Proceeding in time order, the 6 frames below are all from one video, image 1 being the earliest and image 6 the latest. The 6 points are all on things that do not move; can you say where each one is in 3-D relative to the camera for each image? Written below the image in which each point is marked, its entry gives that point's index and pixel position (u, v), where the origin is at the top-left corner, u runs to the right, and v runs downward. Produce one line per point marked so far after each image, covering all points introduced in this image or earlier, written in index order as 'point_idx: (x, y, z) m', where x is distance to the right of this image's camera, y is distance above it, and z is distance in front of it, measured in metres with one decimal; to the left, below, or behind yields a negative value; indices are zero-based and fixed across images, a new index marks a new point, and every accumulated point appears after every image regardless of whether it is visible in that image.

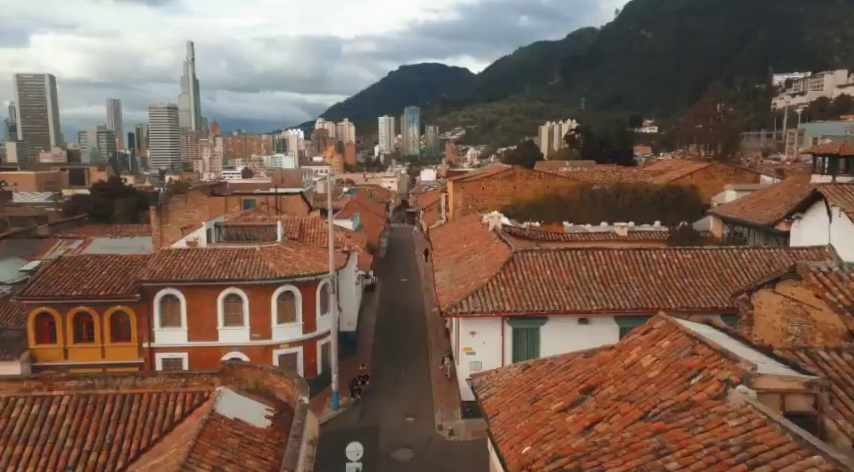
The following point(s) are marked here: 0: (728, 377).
0: (+4.5, -2.1, +9.9) m
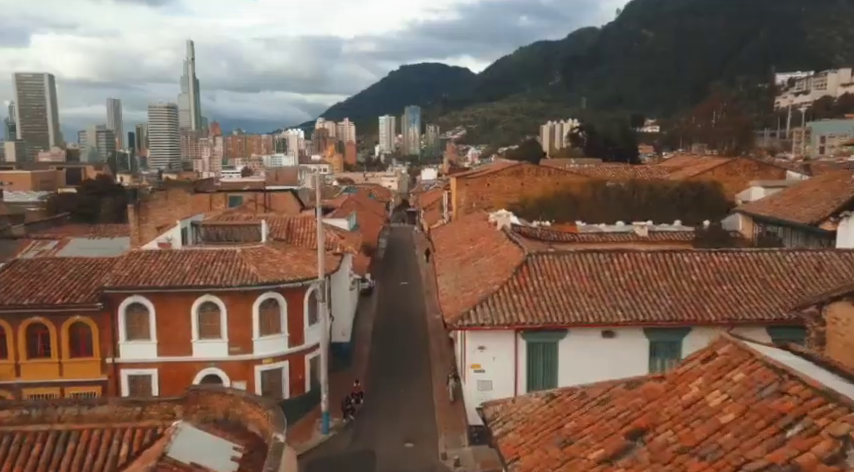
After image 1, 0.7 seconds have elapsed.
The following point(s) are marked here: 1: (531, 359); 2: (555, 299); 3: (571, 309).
0: (+4.6, -2.1, +7.2) m
1: (+3.0, -3.6, +18.8) m
2: (+3.7, -1.8, +19.0) m
3: (+4.1, -2.1, +18.6) m
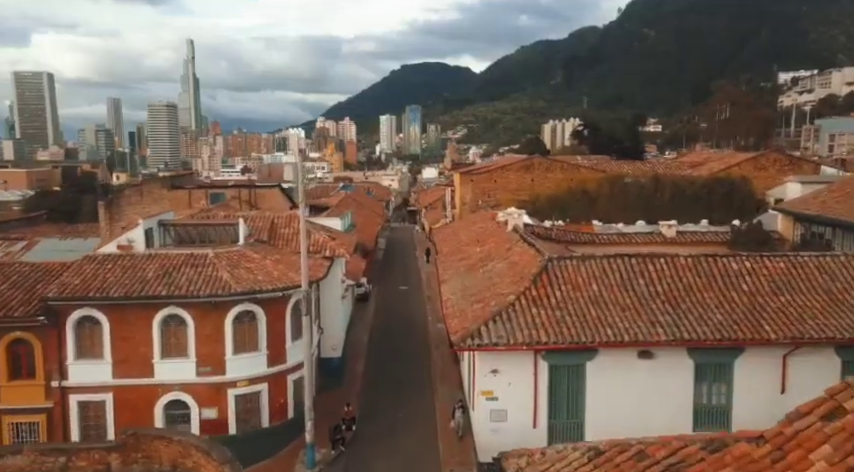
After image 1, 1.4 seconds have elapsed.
0: (+4.6, -2.2, +4.2) m
1: (+3.0, -3.6, +15.8) m
2: (+3.8, -1.9, +16.0) m
3: (+4.2, -2.1, +15.6) m
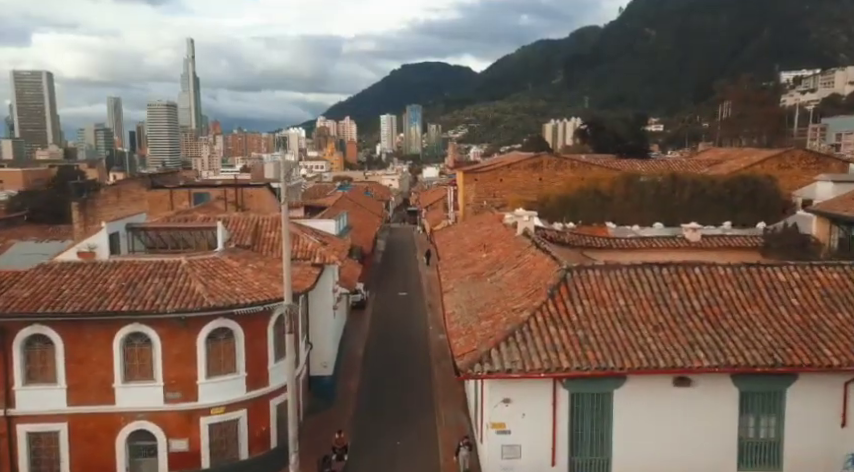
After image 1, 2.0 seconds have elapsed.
0: (+4.6, -2.3, +1.9) m
1: (+3.0, -3.7, +13.6) m
2: (+3.8, -2.0, +13.7) m
3: (+4.2, -2.3, +13.3) m
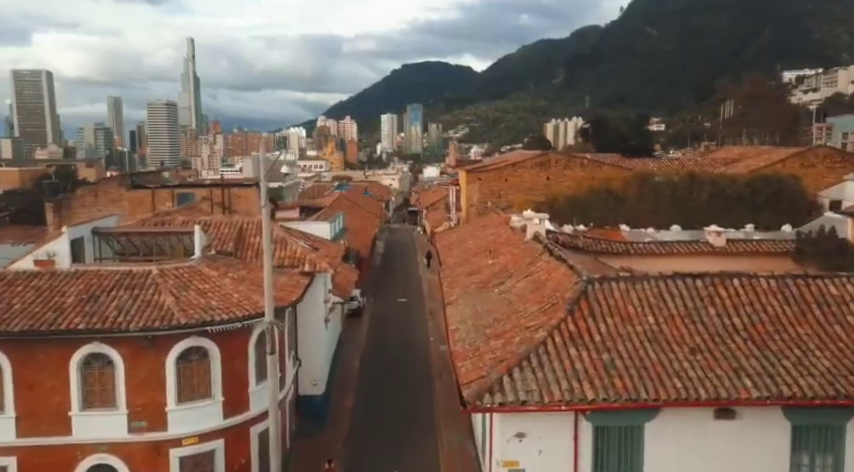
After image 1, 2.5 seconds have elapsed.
0: (+4.6, -2.5, +0.1) m
1: (+3.1, -3.9, +11.7) m
2: (+3.8, -2.2, +11.9) m
3: (+4.2, -2.4, +11.5) m
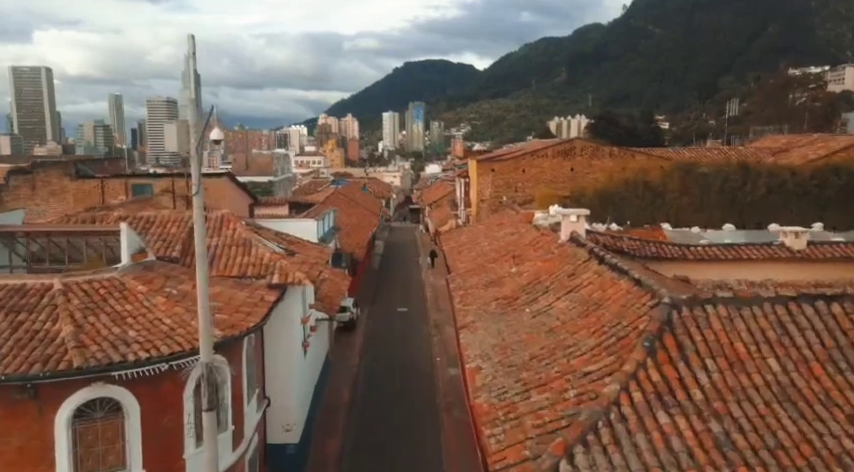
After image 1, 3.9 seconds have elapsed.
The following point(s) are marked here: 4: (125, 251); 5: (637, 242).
0: (+4.7, -2.6, -4.2) m
1: (+3.2, -3.9, +7.5) m
2: (+4.0, -2.2, +7.6) m
3: (+4.3, -2.5, +7.2) m
4: (-5.5, -0.3, +11.9) m
5: (+5.5, -0.2, +17.3) m
